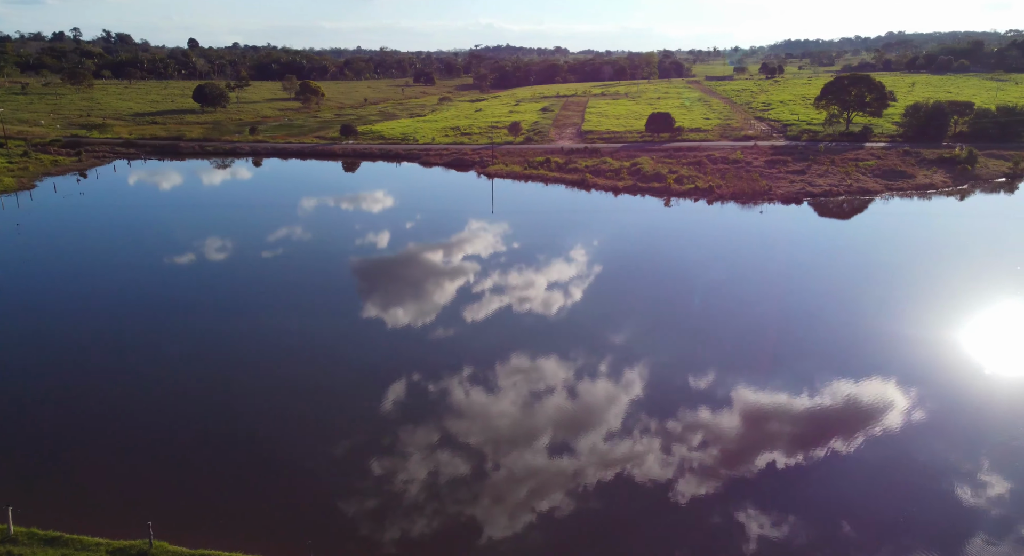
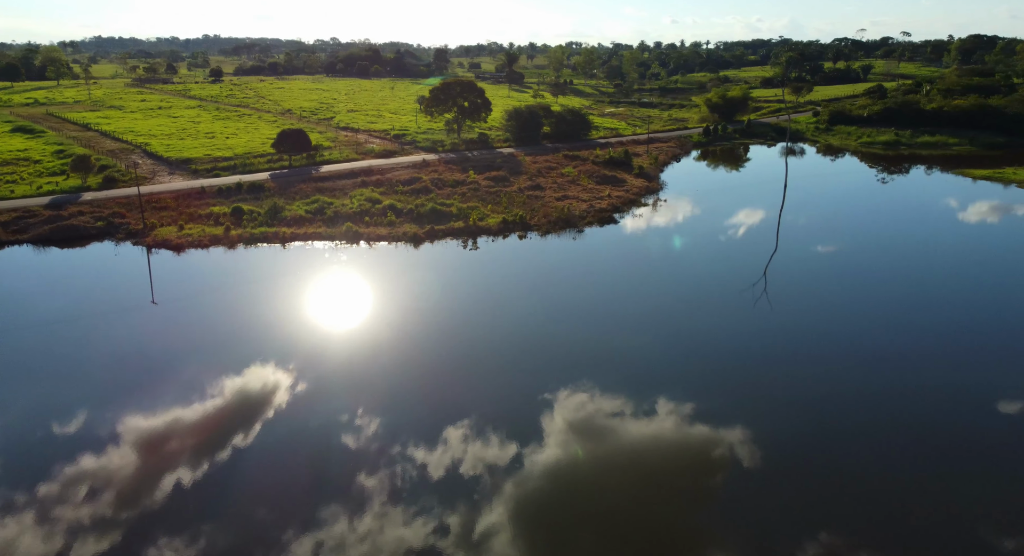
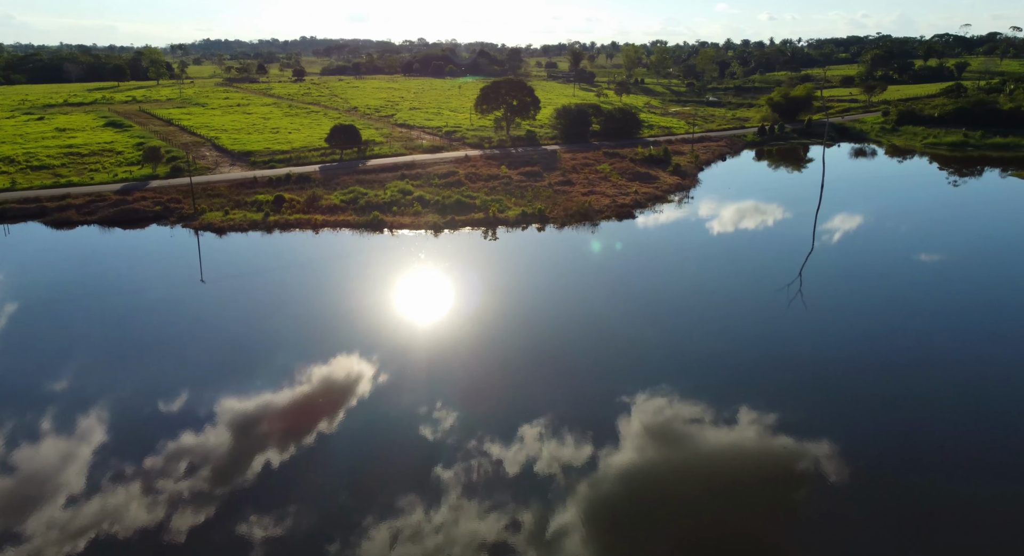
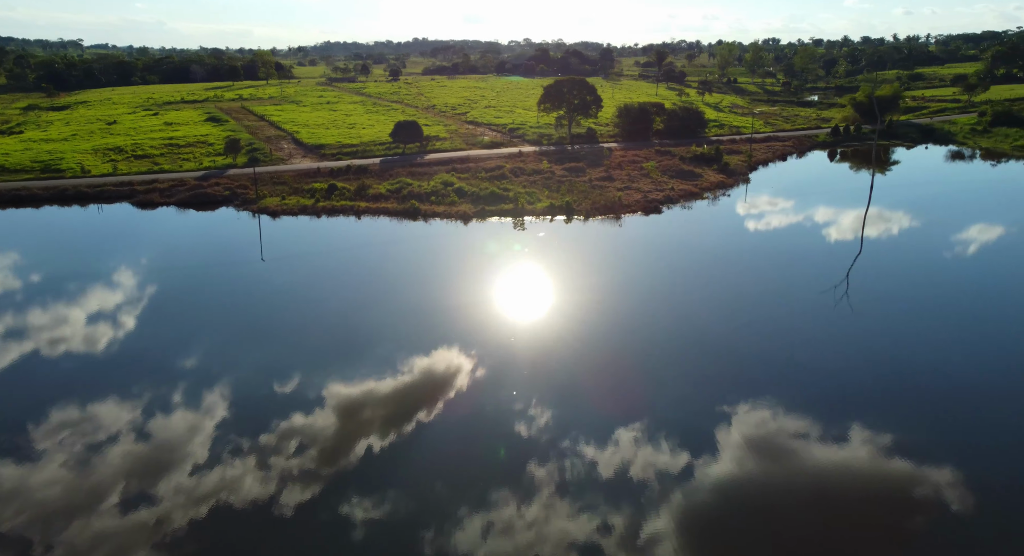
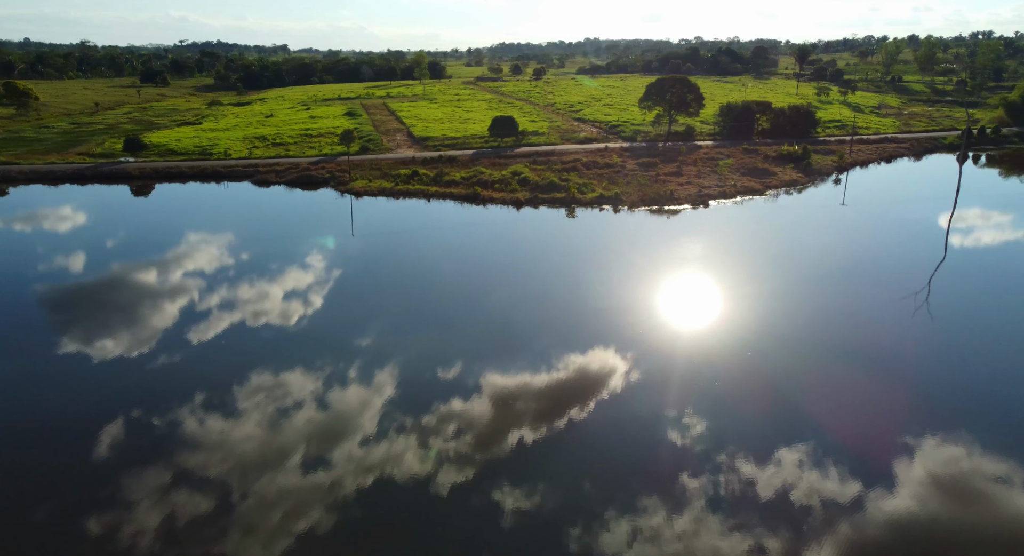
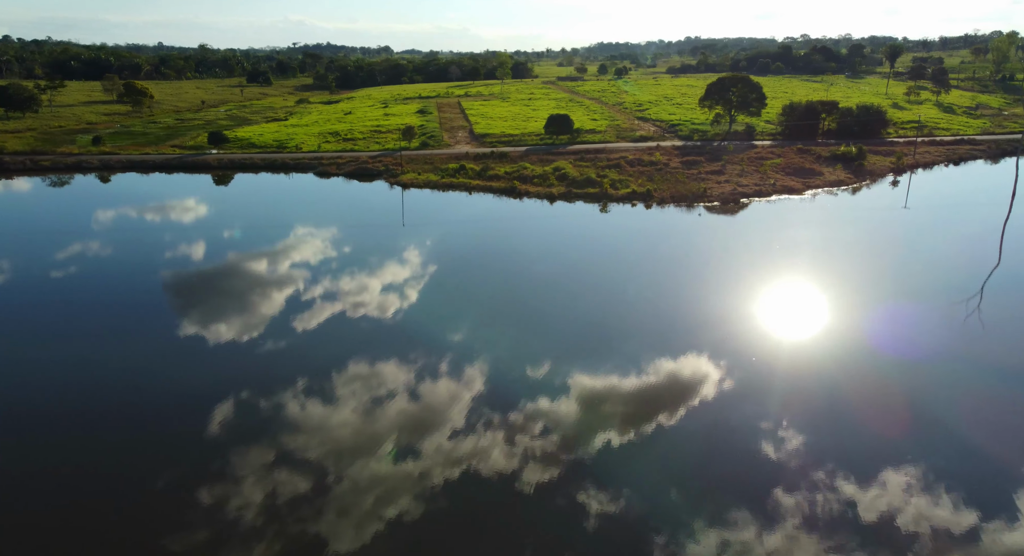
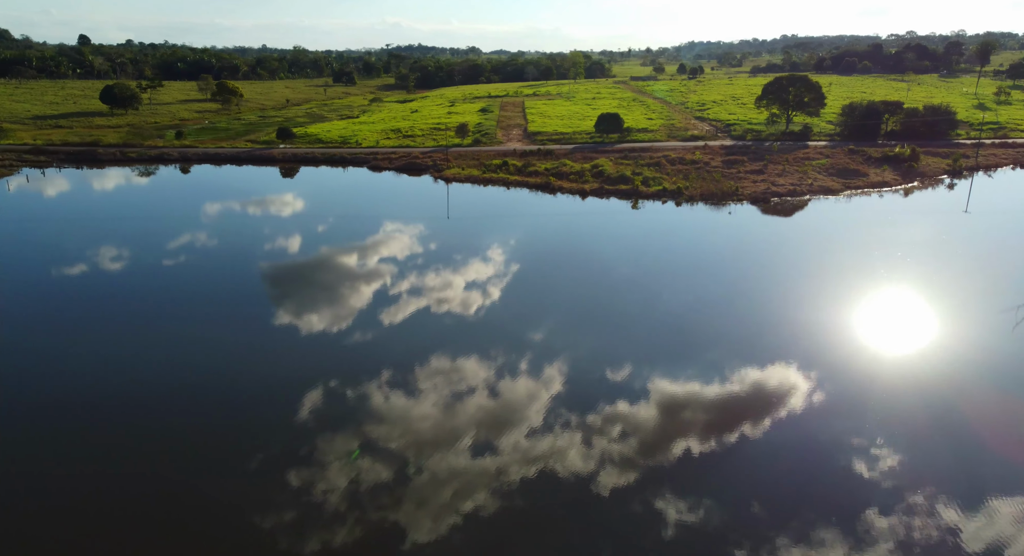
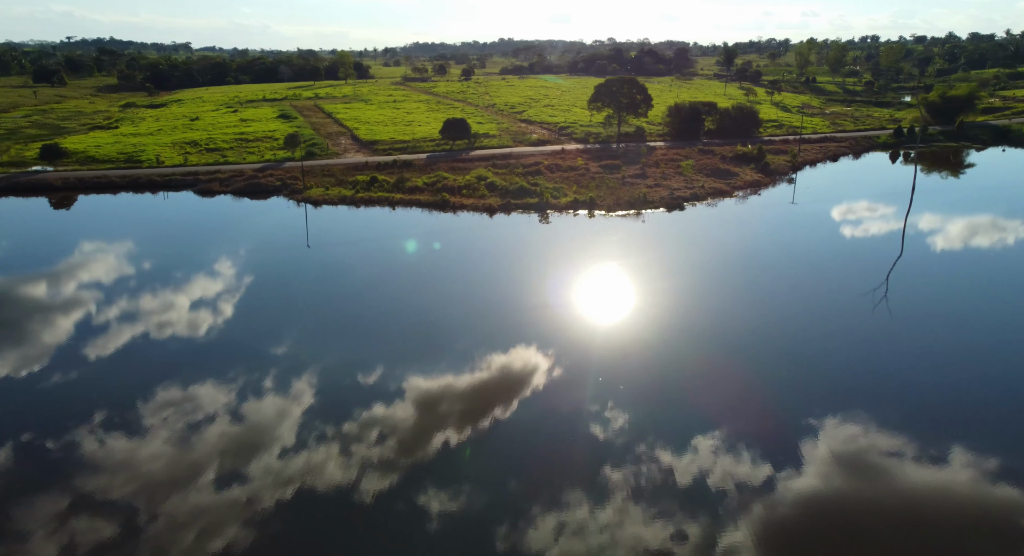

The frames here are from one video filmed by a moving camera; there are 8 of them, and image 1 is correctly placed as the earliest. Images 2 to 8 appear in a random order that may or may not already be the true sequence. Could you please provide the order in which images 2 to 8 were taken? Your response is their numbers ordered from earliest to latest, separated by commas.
7, 6, 5, 8, 4, 3, 2
